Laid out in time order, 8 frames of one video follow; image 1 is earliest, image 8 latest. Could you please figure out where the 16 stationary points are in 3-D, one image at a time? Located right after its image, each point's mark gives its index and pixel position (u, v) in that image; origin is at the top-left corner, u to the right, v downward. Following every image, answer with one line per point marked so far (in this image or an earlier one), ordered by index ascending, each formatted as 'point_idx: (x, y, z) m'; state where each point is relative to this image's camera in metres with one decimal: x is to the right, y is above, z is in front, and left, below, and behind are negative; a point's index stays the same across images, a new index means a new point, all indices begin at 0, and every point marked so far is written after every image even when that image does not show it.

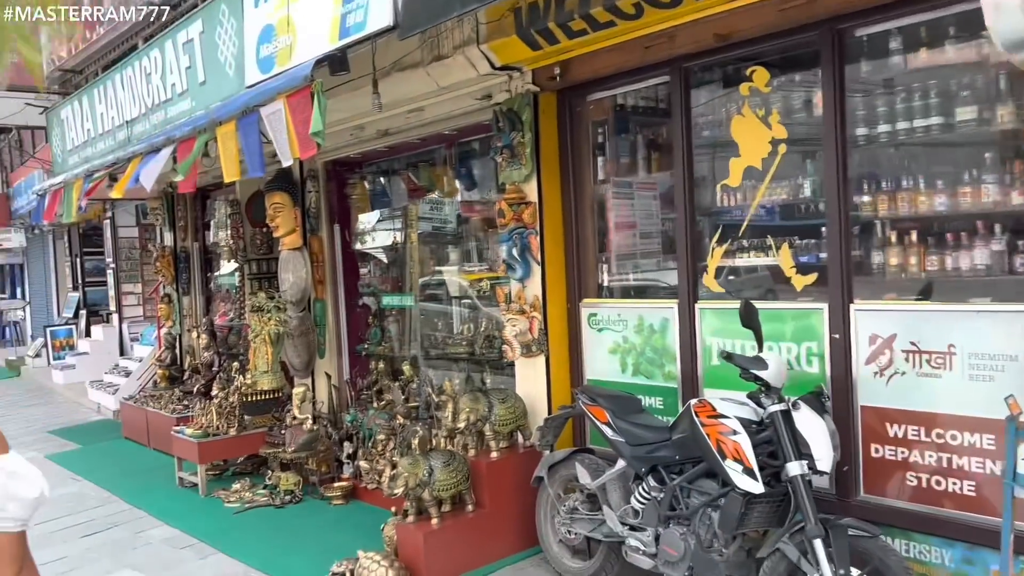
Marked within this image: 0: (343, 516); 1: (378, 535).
0: (-1.1, -1.4, +5.4) m
1: (-0.8, -1.4, +5.0) m
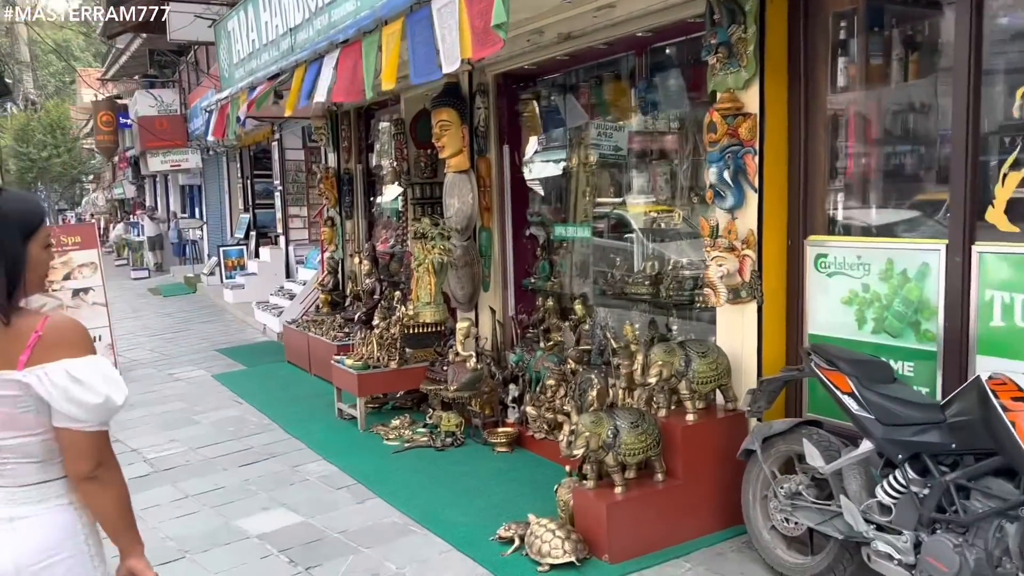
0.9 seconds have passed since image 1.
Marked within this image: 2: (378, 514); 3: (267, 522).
0: (0.0, -1.0, +4.9) m
1: (+0.2, -1.1, +4.4) m
2: (-0.7, -1.1, +4.4) m
3: (-1.2, -1.2, +4.4) m
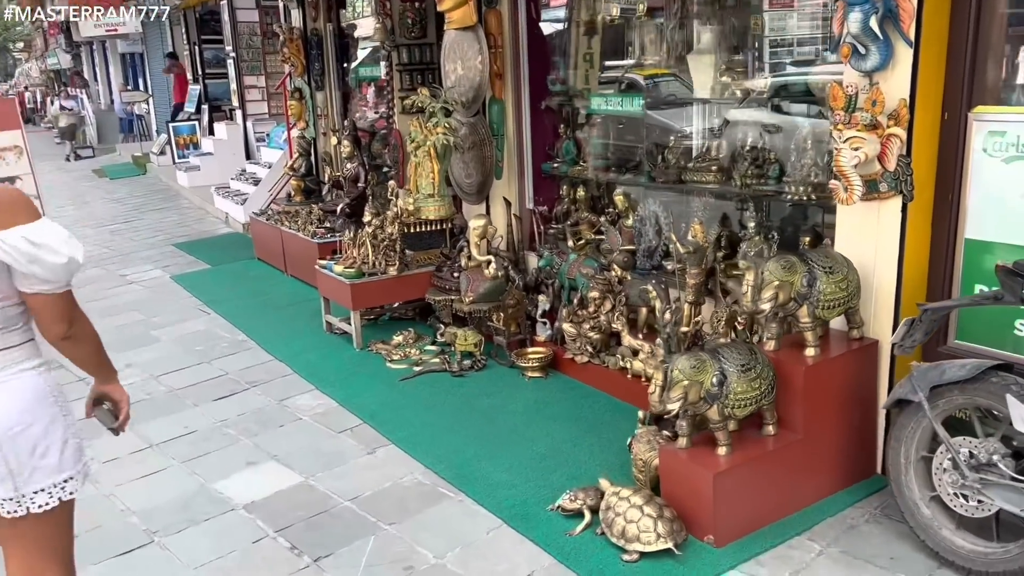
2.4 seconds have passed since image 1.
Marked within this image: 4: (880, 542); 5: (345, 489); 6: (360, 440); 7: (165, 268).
0: (+0.2, -0.5, +4.0) m
1: (+0.4, -0.6, +3.5) m
2: (-0.5, -0.7, +3.5) m
3: (-1.0, -0.8, +3.5) m
4: (+1.2, -0.8, +2.7) m
5: (-0.7, -0.8, +3.4) m
6: (-0.7, -0.7, +3.8) m
7: (-2.9, +0.2, +7.3) m
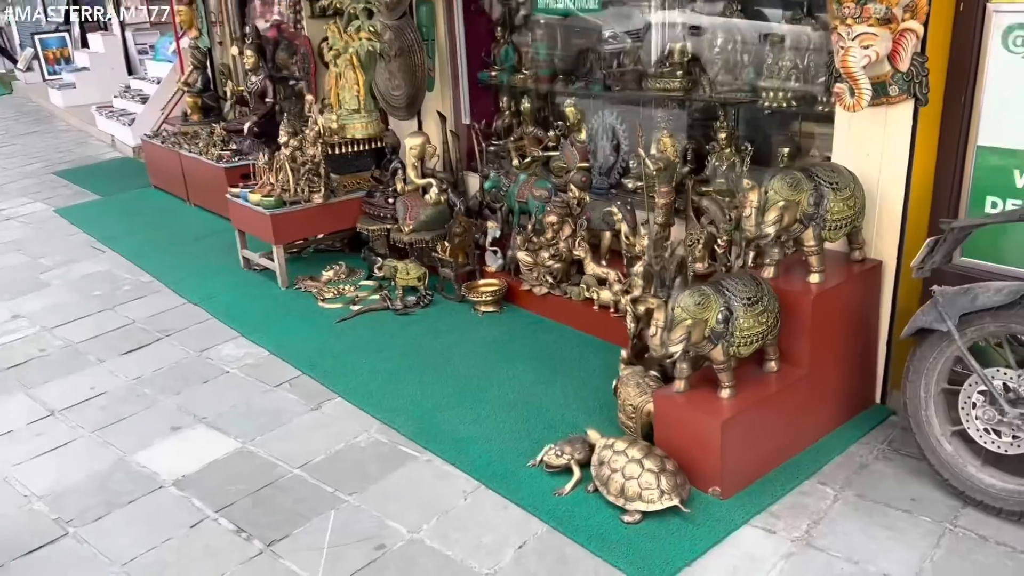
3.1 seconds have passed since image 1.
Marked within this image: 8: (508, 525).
0: (0.0, -0.2, +3.6) m
1: (+0.3, -0.3, +3.2) m
2: (-0.6, -0.5, +3.1) m
3: (-1.2, -0.6, +3.0) m
4: (+1.1, -0.6, +2.5) m
5: (-0.8, -0.6, +3.0) m
6: (-0.8, -0.4, +3.3) m
7: (-3.5, +0.7, +6.5) m
8: (0.0, -0.7, +2.5) m
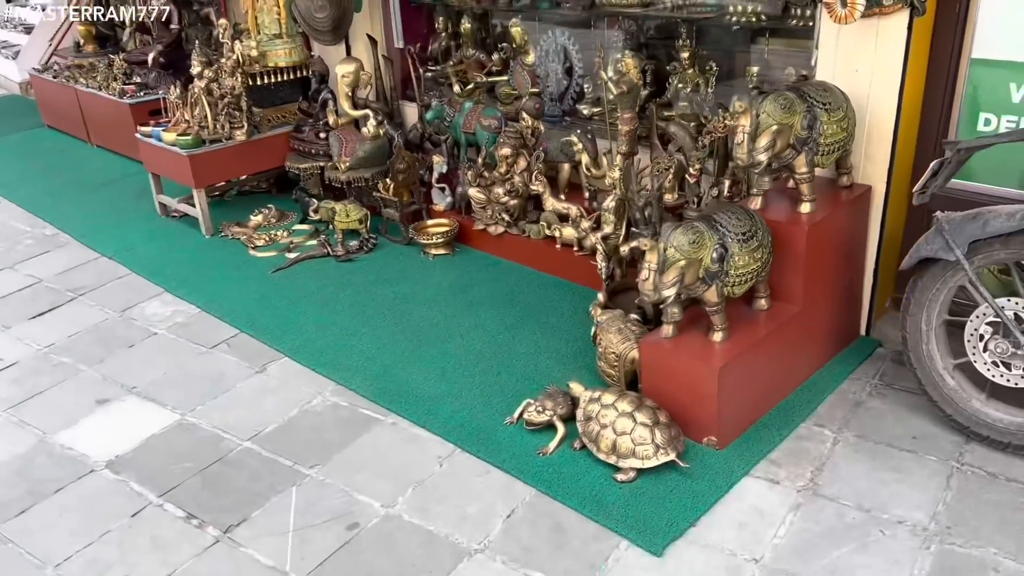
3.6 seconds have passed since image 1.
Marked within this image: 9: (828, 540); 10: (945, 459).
0: (-0.2, 0.0, +3.4) m
1: (+0.1, -0.1, +3.0) m
2: (-0.7, -0.3, +2.8) m
3: (-1.2, -0.4, +2.7) m
4: (+1.1, -0.4, +2.4) m
5: (-0.8, -0.4, +2.7) m
6: (-1.0, -0.2, +3.0) m
7: (-4.0, +1.0, +5.8) m
8: (-0.1, -0.5, +2.3) m
9: (+0.7, -0.6, +2.0) m
10: (+1.1, -0.4, +2.2) m
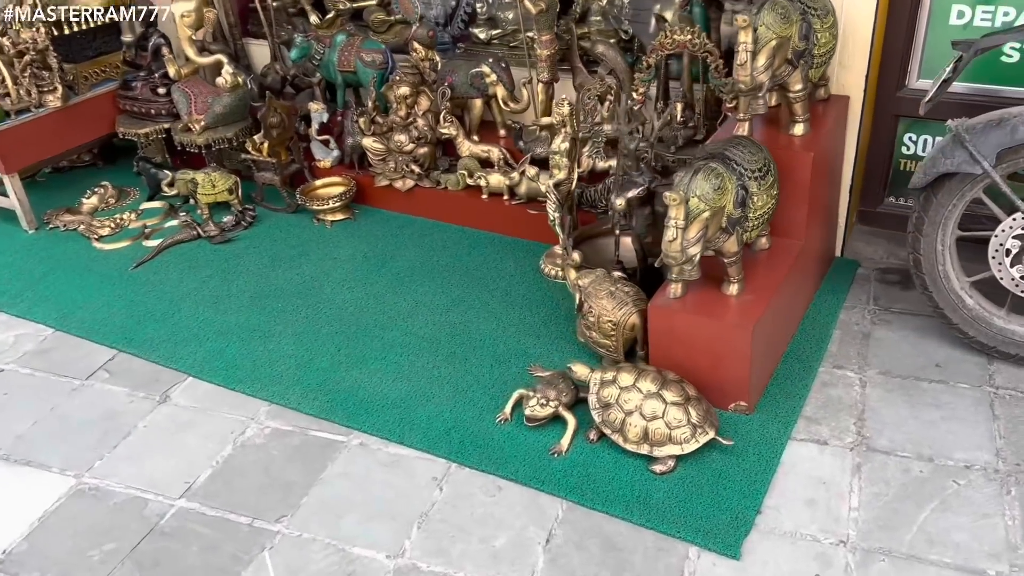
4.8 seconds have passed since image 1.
0: (-0.4, +0.1, +2.9) m
1: (0.0, 0.0, +2.6) m
2: (-0.8, -0.3, +2.3) m
3: (-1.2, -0.5, +2.0) m
4: (+1.0, -0.2, +2.3) m
5: (-0.9, -0.5, +2.1) m
6: (-1.1, -0.3, +2.4) m
7: (-4.8, +0.7, +4.4) m
8: (0.0, -0.5, +1.9) m
9: (+0.8, -0.5, +1.8) m
10: (+1.1, -0.2, +2.1) m
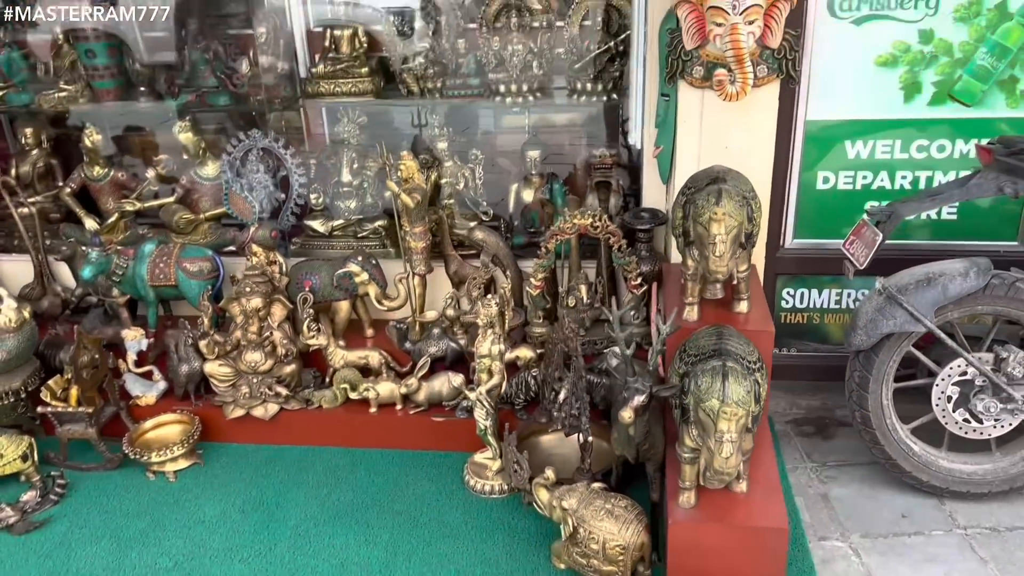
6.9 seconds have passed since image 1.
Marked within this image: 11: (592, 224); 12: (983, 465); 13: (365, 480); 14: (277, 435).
0: (-0.7, -0.6, +2.4) m
1: (-0.2, -0.6, +2.2) m
2: (-0.7, -1.0, +1.6) m
3: (-1.0, -1.2, +1.2) m
4: (+0.9, -0.6, +2.3) m
5: (-0.7, -1.1, +1.4) m
6: (-1.0, -1.0, +1.6) m
7: (-5.3, -0.8, +2.2) m
8: (+0.2, -1.0, +1.5) m
9: (+1.0, -0.8, +1.8) m
10: (+1.1, -0.6, +2.2) m
11: (+0.2, +0.2, +2.4) m
12: (+1.2, -0.5, +2.2) m
13: (-0.4, -0.5, +2.4) m
14: (-0.7, -0.4, +2.6) m
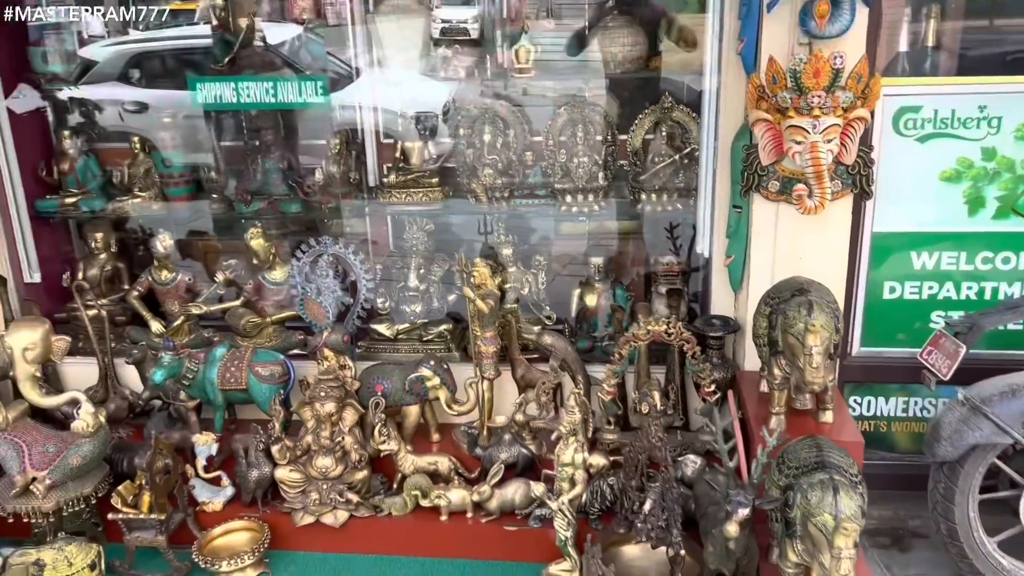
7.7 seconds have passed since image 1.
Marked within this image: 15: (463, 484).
0: (-0.5, -0.9, +2.3) m
1: (0.0, -0.9, +2.2) m
2: (-0.5, -1.2, +1.5) m
3: (-0.8, -1.3, +1.1) m
4: (+1.2, -0.9, +2.2) m
5: (-0.5, -1.2, +1.3) m
6: (-0.8, -1.2, +1.5) m
7: (-5.1, -1.0, +2.1) m
8: (+0.4, -1.2, +1.5) m
9: (+1.2, -1.0, +1.7) m
10: (+1.3, -0.9, +2.1) m
11: (+0.4, -0.1, +2.5) m
12: (+1.4, -0.7, +2.2) m
13: (-0.2, -0.8, +2.4) m
14: (-0.5, -0.8, +2.6) m
15: (-0.1, -0.6, +2.5) m
